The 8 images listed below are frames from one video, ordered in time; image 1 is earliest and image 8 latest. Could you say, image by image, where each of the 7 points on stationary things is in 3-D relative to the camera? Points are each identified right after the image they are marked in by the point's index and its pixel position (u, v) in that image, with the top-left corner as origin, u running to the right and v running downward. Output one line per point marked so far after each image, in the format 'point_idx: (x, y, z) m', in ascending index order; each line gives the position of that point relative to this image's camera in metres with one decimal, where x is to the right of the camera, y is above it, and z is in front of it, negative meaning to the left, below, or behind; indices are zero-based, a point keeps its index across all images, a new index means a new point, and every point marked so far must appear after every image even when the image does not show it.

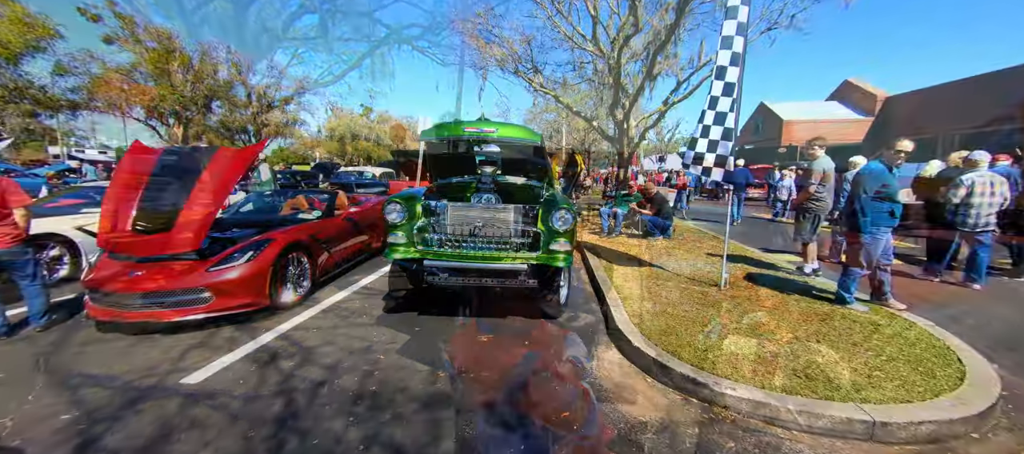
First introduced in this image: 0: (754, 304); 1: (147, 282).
0: (+2.5, -0.8, +4.1) m
1: (-3.4, -0.5, +3.6) m
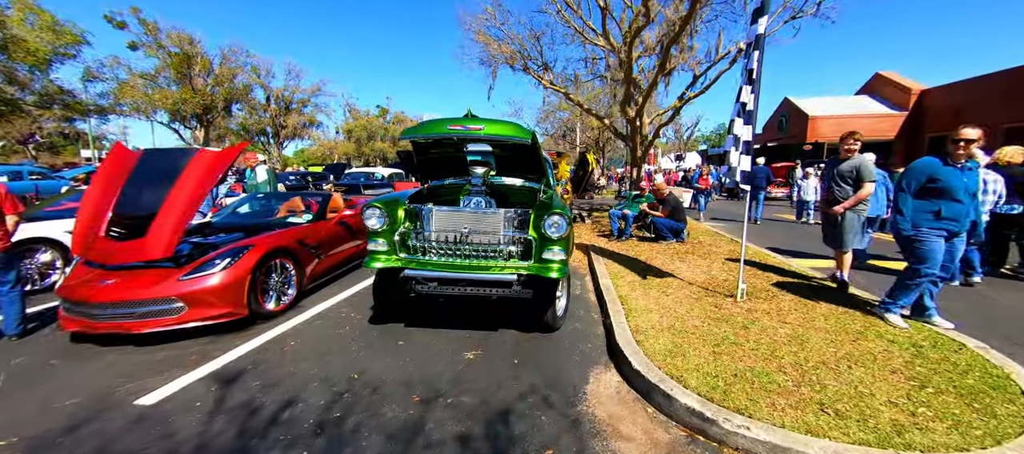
0: (+2.5, -0.9, +3.6) m
1: (-3.5, -0.6, +3.4) m
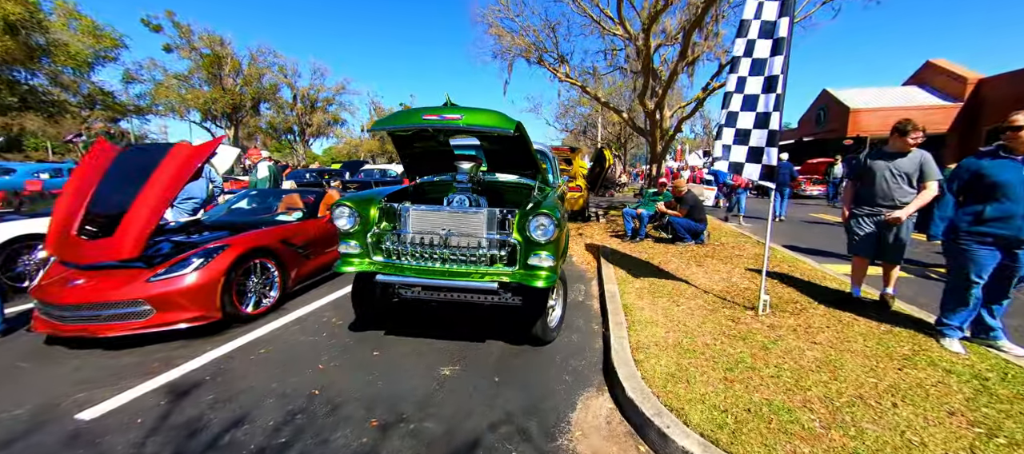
0: (+2.3, -0.9, +3.1) m
1: (-3.6, -0.6, +3.3) m
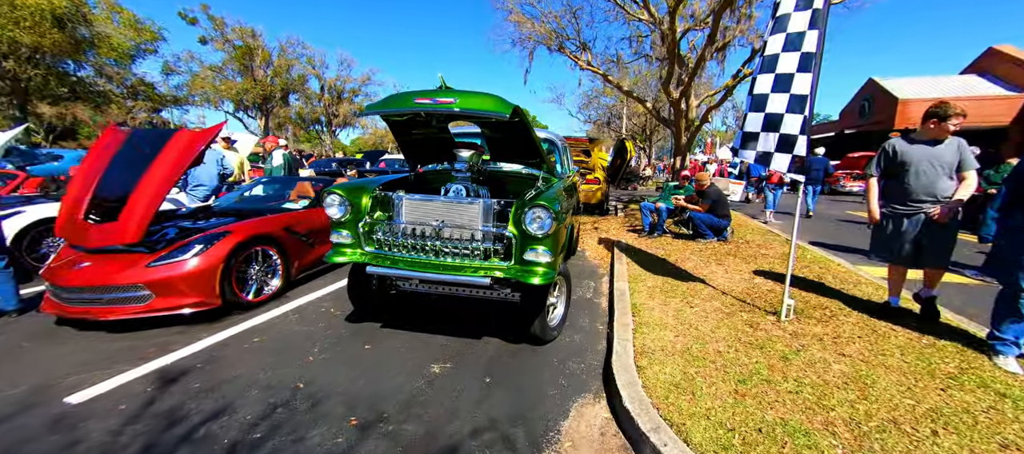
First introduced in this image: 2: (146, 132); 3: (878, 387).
0: (+2.3, -0.9, +2.8) m
1: (-3.6, -0.4, +3.3) m
2: (-3.6, +0.9, +3.9) m
3: (+2.2, -1.0, +2.4) m
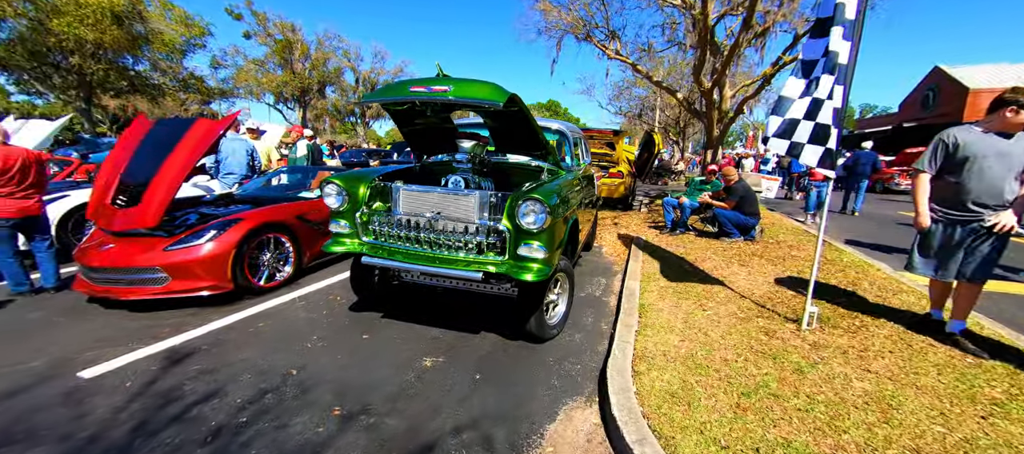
0: (+2.2, -0.9, +2.5) m
1: (-3.6, -0.3, +3.5) m
2: (-3.6, +1.1, +4.1) m
3: (+2.1, -1.0, +2.1) m
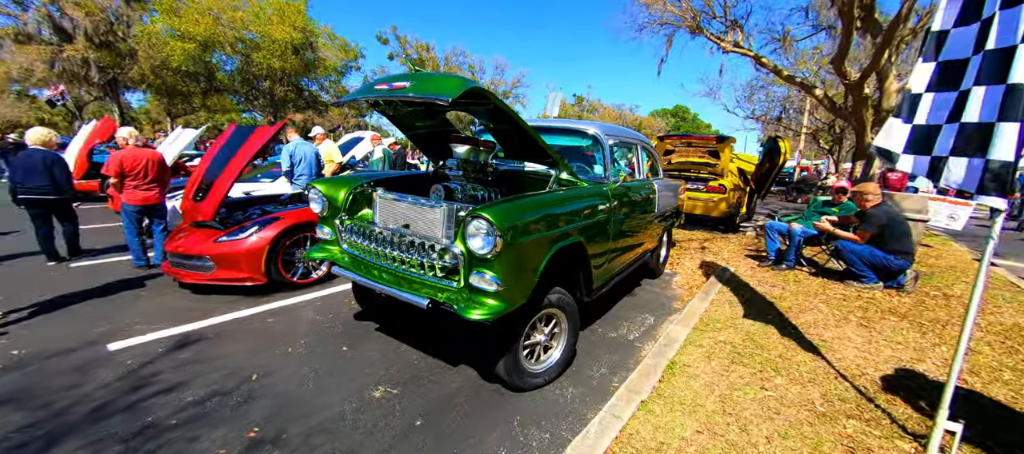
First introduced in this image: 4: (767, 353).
0: (+1.8, -1.2, +1.4) m
1: (-3.4, -0.2, +4.0) m
2: (-3.1, +1.2, +4.6) m
3: (+1.5, -1.2, +1.0) m
4: (+1.8, -0.9, +2.8) m
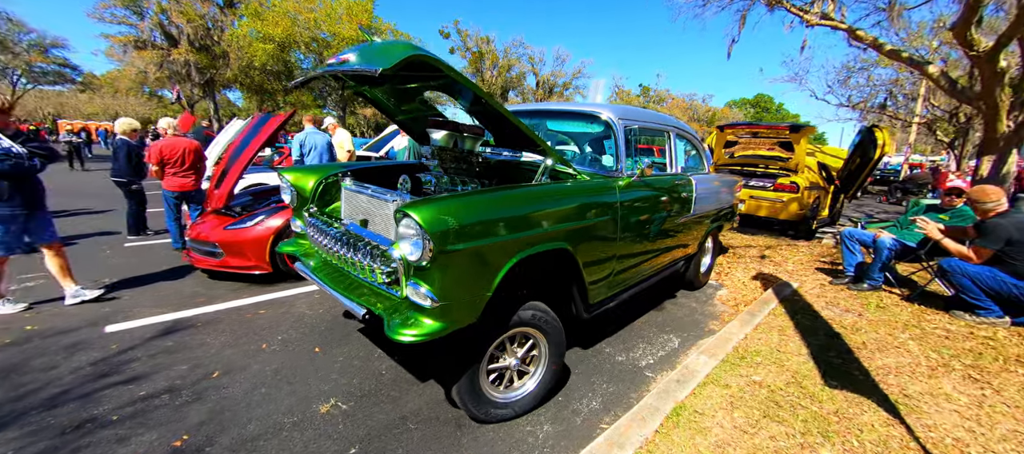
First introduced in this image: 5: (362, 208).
0: (+1.3, -1.2, +0.7) m
1: (-3.3, -0.1, +4.2) m
2: (-2.9, +1.3, +4.6) m
3: (+1.1, -1.3, +0.4) m
4: (+1.7, -1.0, +2.1) m
5: (-0.9, +0.1, +2.3) m
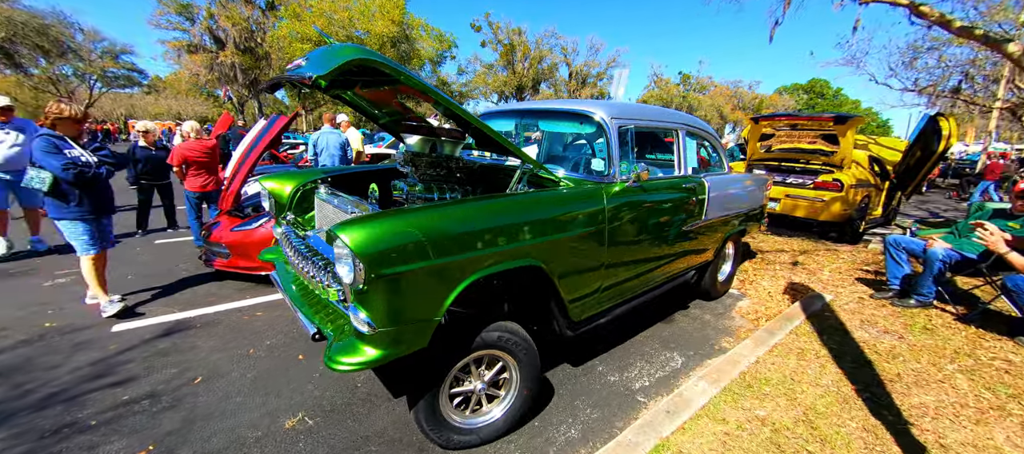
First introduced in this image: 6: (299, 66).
0: (+1.0, -1.3, +0.4) m
1: (-3.3, -0.1, +4.3) m
2: (-2.8, +1.3, +4.7) m
3: (+0.7, -1.4, +0.1) m
4: (+1.5, -1.1, +1.8) m
5: (-1.0, +0.1, +2.2) m
6: (-1.0, +0.8, +1.8) m
